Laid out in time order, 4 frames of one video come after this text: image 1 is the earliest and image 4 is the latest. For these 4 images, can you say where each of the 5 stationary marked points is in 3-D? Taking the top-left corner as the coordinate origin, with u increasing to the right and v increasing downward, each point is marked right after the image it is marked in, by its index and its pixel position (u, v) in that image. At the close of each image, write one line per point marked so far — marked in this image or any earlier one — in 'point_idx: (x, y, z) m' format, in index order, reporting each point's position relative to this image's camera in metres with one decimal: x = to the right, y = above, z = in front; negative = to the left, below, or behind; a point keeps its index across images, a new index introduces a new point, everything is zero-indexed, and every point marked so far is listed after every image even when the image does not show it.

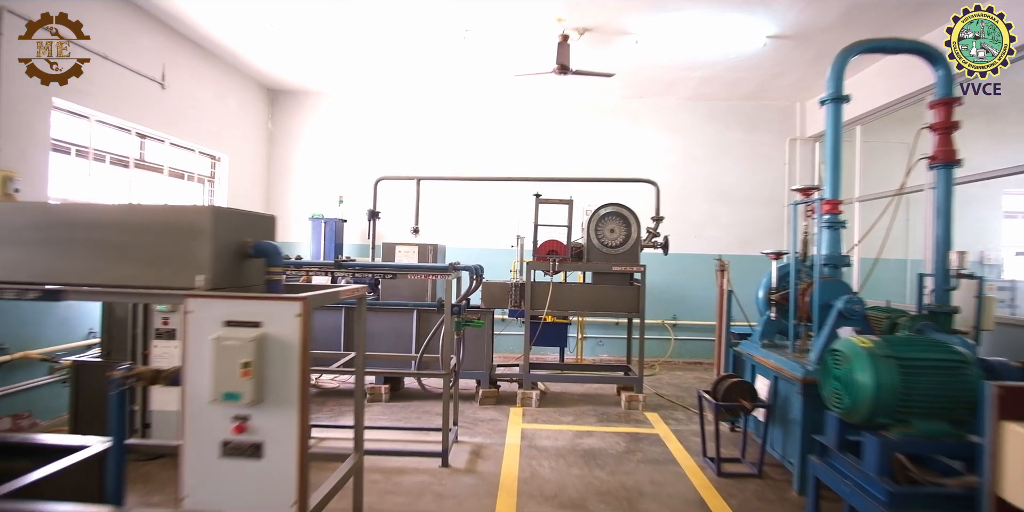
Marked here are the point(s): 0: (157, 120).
0: (-3.1, +1.2, +4.1) m
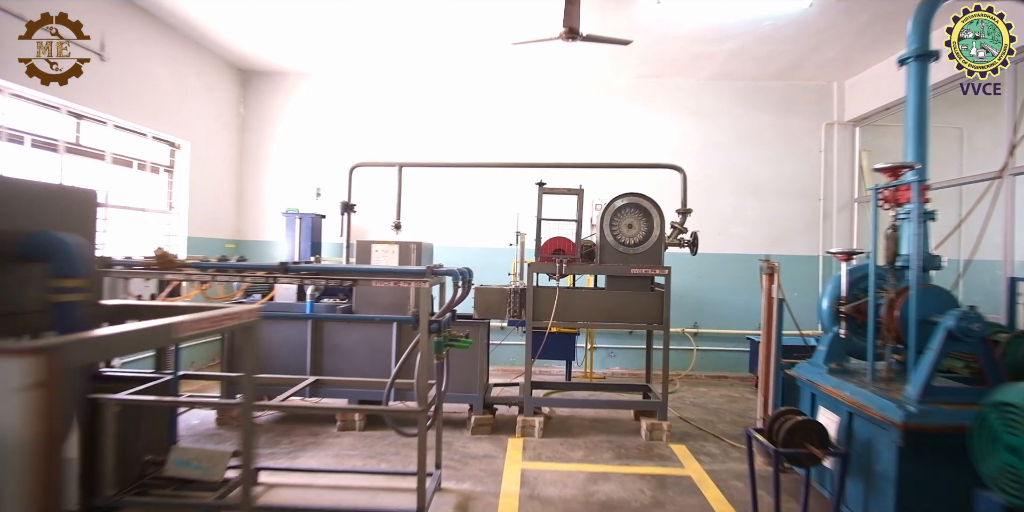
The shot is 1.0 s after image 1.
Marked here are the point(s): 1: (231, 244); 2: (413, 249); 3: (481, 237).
0: (-3.1, +1.2, +3.5) m
1: (-3.0, +0.1, +5.0) m
2: (-0.7, +0.1, +3.3) m
3: (-0.3, +0.2, +4.6) m
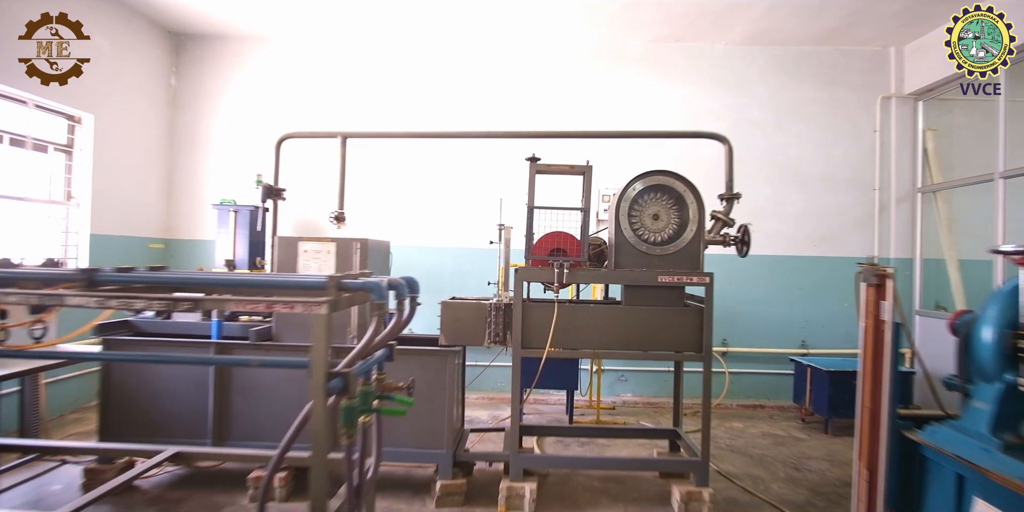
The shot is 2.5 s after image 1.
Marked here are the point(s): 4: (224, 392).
0: (-3.2, +1.2, +2.6) m
1: (-3.1, +0.1, +4.1) m
2: (-0.8, 0.0, +2.4) m
3: (-0.4, +0.2, +3.7) m
4: (-1.4, -0.7, +2.3) m
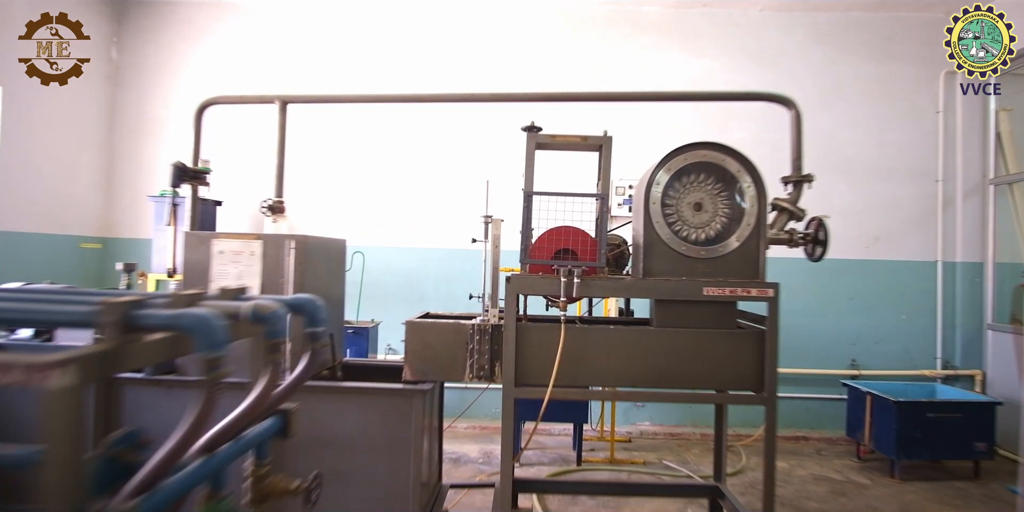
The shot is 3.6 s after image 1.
0: (-3.2, +1.2, +2.0) m
1: (-3.1, +0.1, +3.5) m
2: (-0.8, 0.0, +1.8) m
3: (-0.4, +0.2, +3.1) m
4: (-1.5, -0.7, +1.7) m
